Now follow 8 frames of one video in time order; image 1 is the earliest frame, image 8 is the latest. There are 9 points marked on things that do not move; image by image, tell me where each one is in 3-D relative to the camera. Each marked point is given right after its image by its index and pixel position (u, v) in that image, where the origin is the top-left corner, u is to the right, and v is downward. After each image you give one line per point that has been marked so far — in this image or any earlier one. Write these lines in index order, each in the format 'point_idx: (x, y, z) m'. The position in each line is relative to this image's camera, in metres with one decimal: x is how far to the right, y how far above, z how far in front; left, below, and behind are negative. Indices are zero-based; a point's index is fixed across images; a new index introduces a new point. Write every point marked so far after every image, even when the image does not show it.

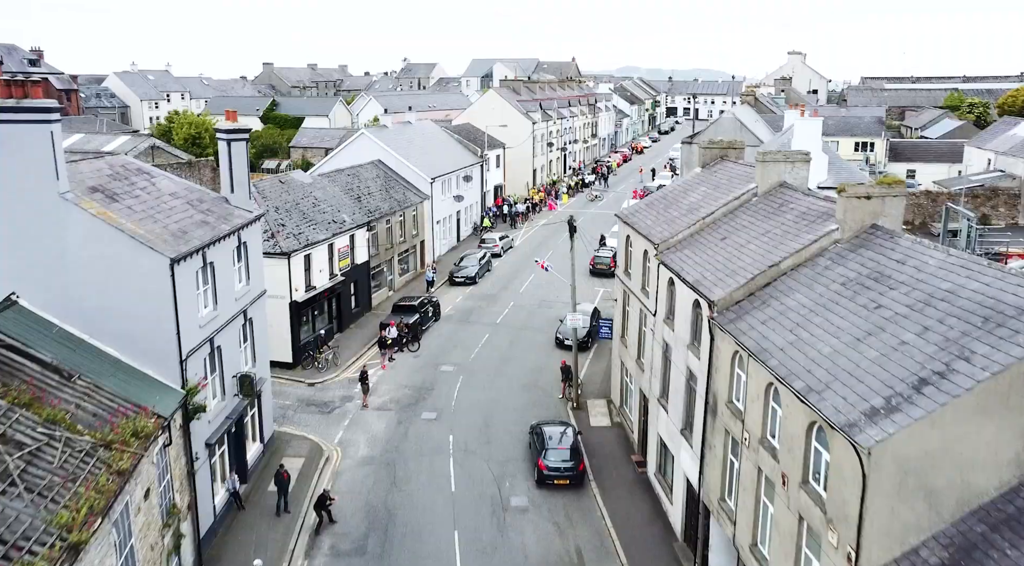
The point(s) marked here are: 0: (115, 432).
0: (-7.6, -2.8, +17.5) m
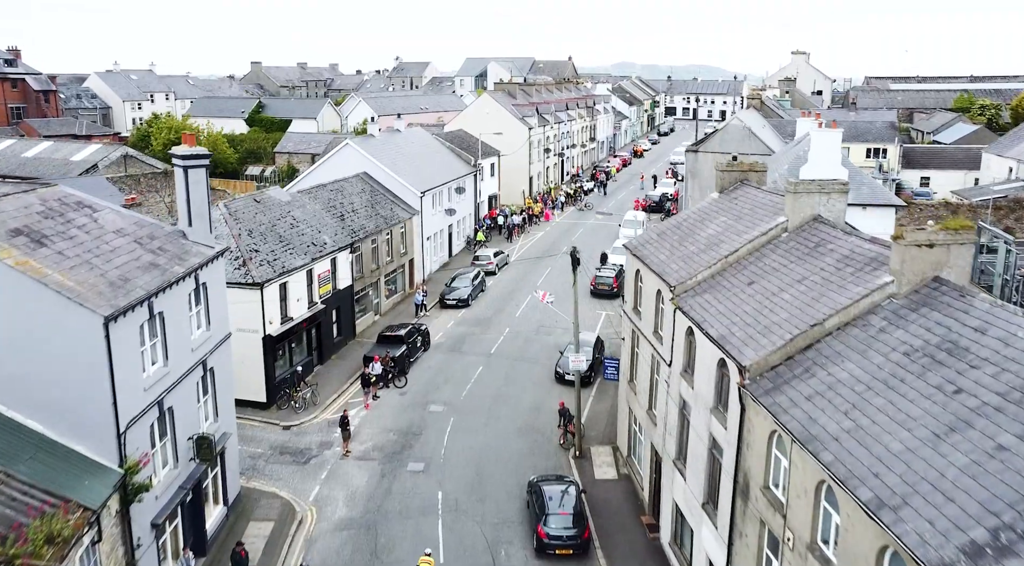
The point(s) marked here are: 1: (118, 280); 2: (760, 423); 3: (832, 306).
0: (-7.6, -4.0, +14.3) m
1: (-8.1, +0.1, +18.9) m
2: (+4.6, -2.6, +17.0) m
3: (+6.2, -0.4, +17.8) m
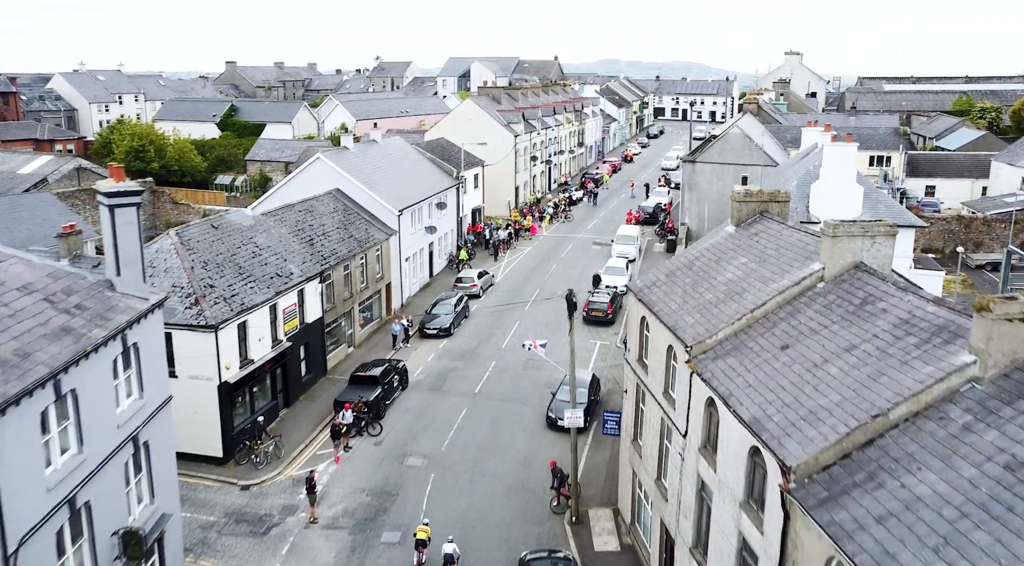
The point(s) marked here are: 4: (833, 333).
0: (-7.7, -5.3, +10.7) m
1: (-8.3, -1.2, +15.3) m
2: (+4.4, -3.8, +13.6) m
3: (+6.0, -1.7, +14.4) m
4: (+6.0, -0.9, +17.1) m
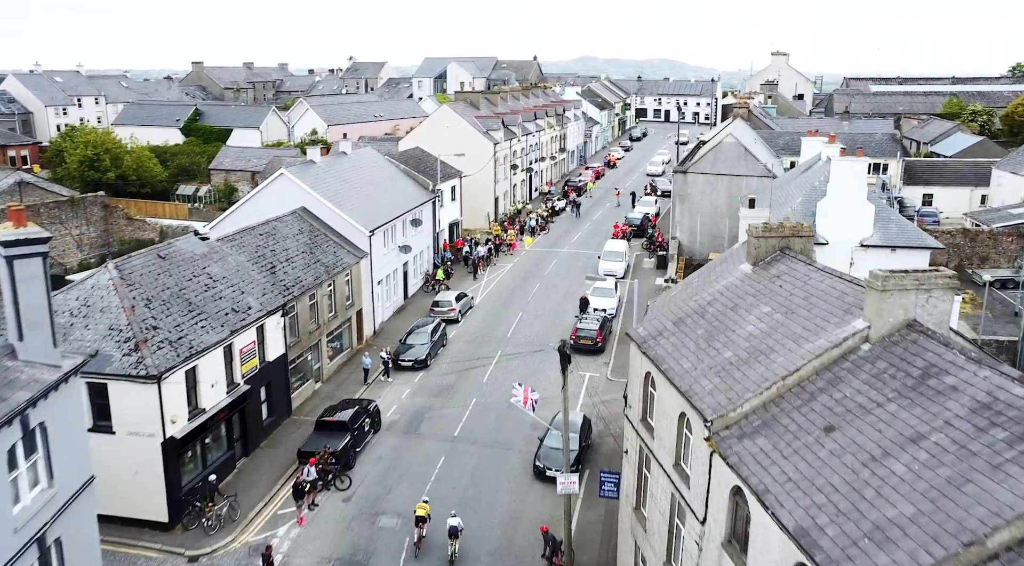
0: (-7.7, -6.5, +7.4) m
1: (-8.4, -2.4, +11.9) m
2: (+4.4, -4.9, +10.5) m
3: (+5.9, -2.8, +11.3) m
4: (+5.8, -2.0, +14.1) m
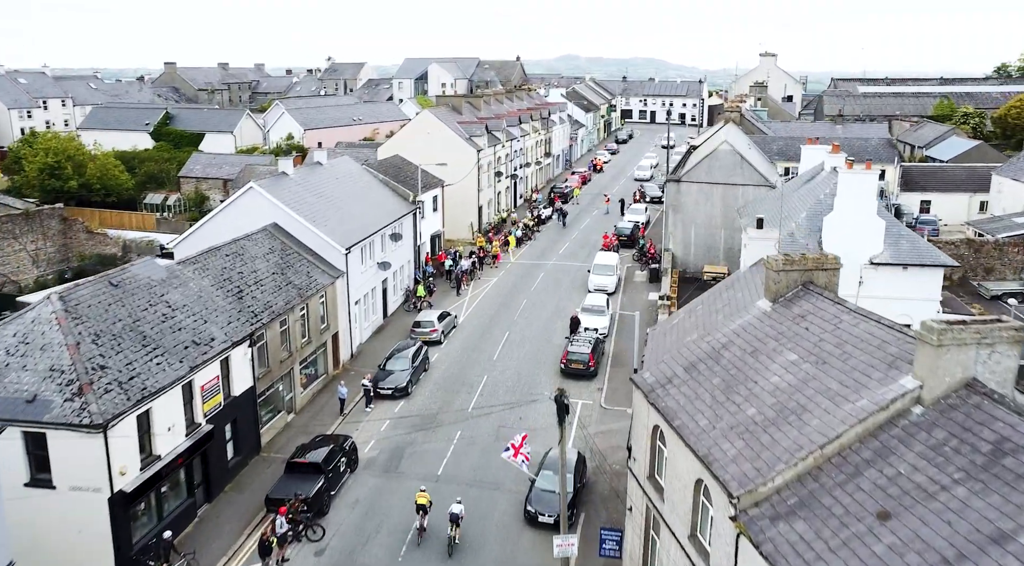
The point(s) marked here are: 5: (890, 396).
0: (-7.6, -7.3, +4.8) m
1: (-8.4, -3.2, +9.3) m
2: (+4.4, -5.7, +8.2) m
3: (+5.9, -3.5, +9.1) m
4: (+5.7, -2.8, +11.8) m
5: (+5.7, -1.7, +13.9) m
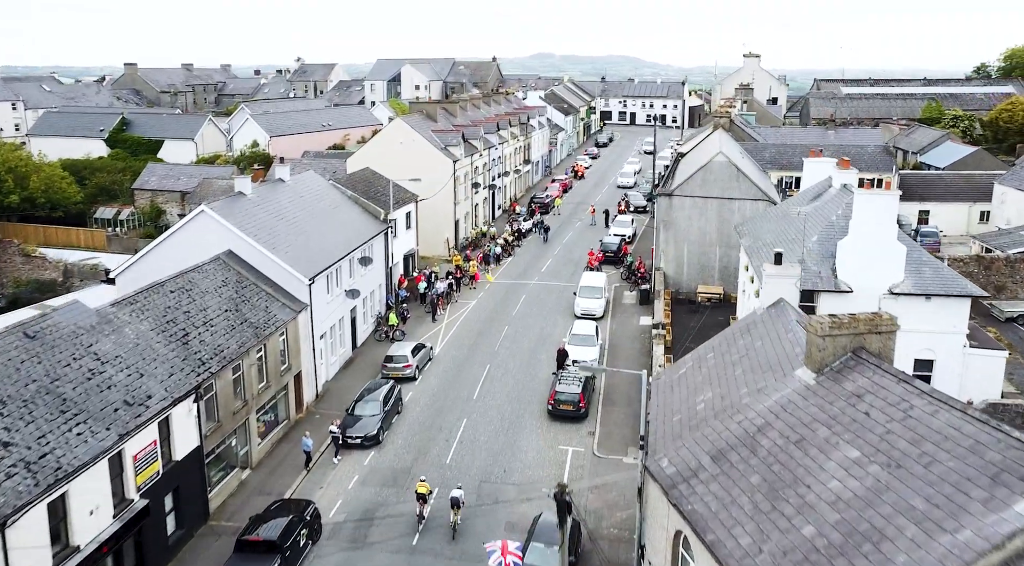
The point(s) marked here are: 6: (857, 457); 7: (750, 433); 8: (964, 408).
0: (-7.4, -8.6, +1.2) m
1: (-8.3, -4.5, +5.6) m
2: (+4.5, -6.9, +4.9) m
3: (+6.0, -4.7, +5.8) m
4: (+5.7, -3.9, +8.5) m
5: (+5.7, -2.8, +10.6) m
6: (+4.9, -2.4, +13.2) m
7: (+4.0, -2.5, +15.4) m
8: (+6.3, -1.7, +12.8) m
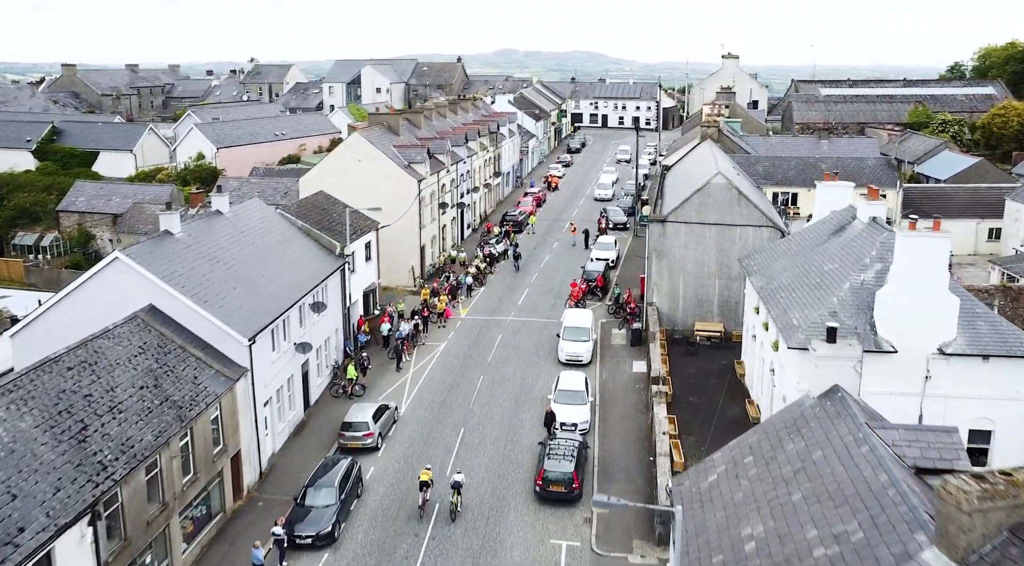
0: (-6.7, -10.5, -4.2) m
1: (-7.9, -6.4, +0.2) m
2: (+5.0, -8.7, 0.0) m
3: (+6.4, -6.5, +0.9) m
4: (+6.1, -5.7, +3.6) m
5: (+5.9, -4.6, +5.7) m
6: (+5.0, -4.2, +8.3) m
7: (+4.0, -4.2, +10.4) m
8: (+6.4, -3.5, +7.9) m
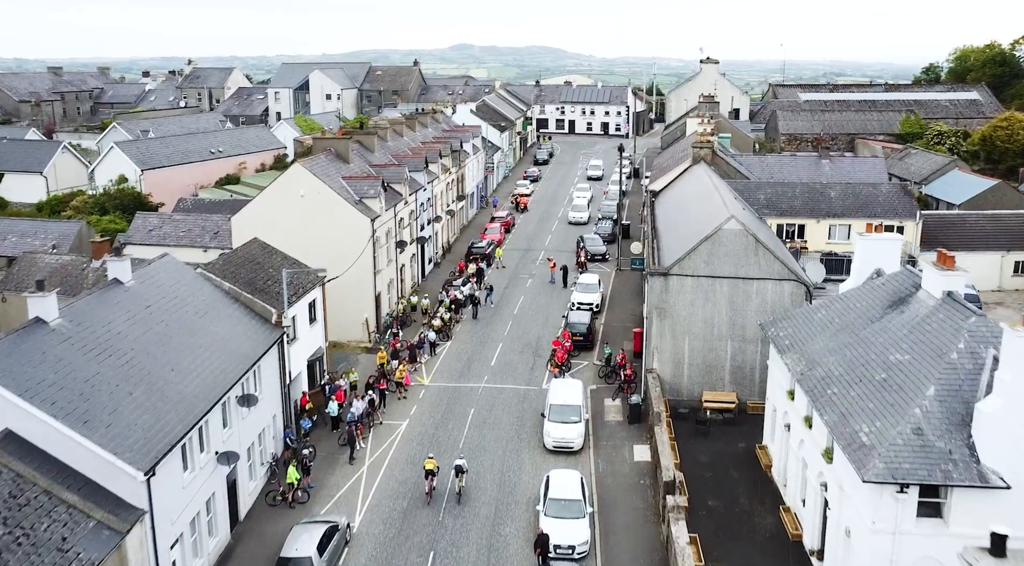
0: (-5.5, -13.2, -11.0) m
1: (-6.9, -9.1, -6.7) m
2: (+6.0, -11.3, -6.4) m
3: (+7.3, -9.0, -5.4) m
4: (+6.9, -8.3, -2.8) m
5: (+6.6, -7.2, -0.6) m
6: (+5.6, -6.7, +1.9) m
7: (+4.5, -6.7, +4.0) m
8: (+7.0, -6.0, +1.6) m
